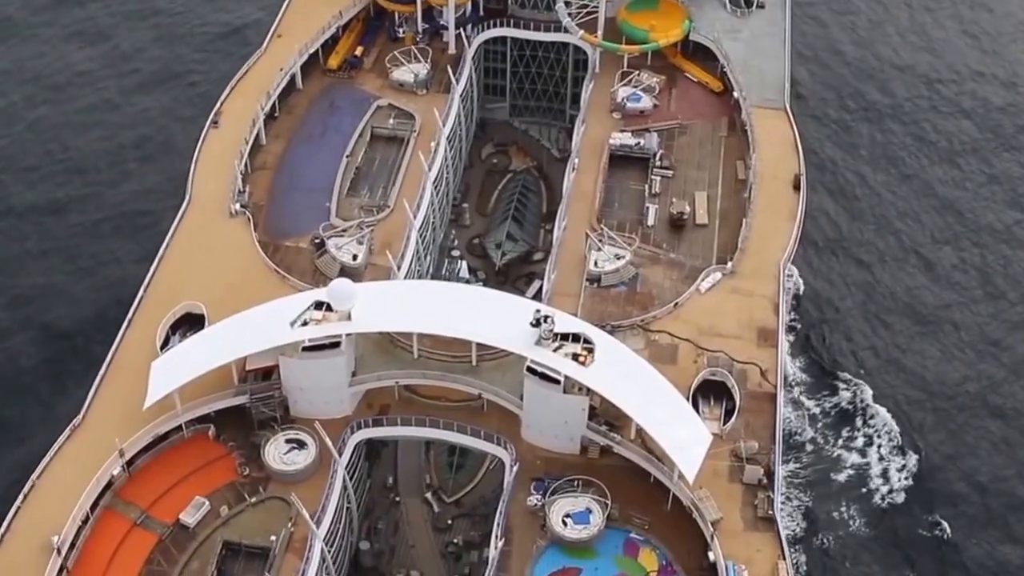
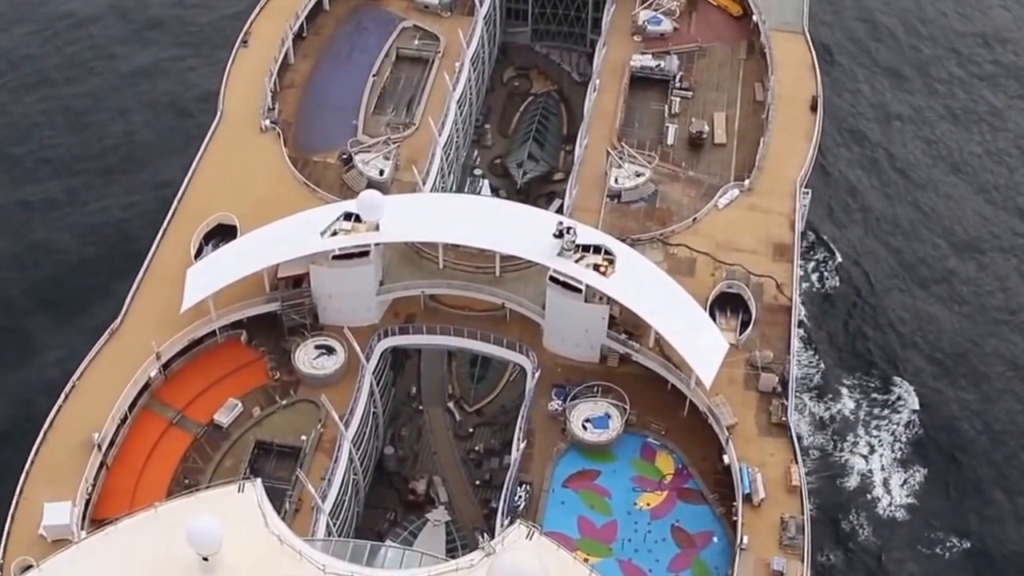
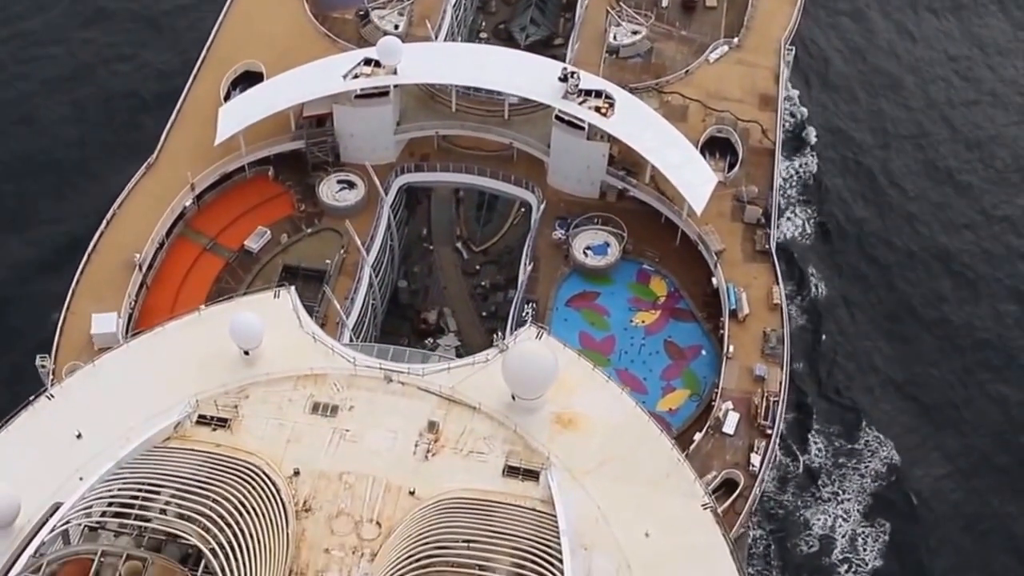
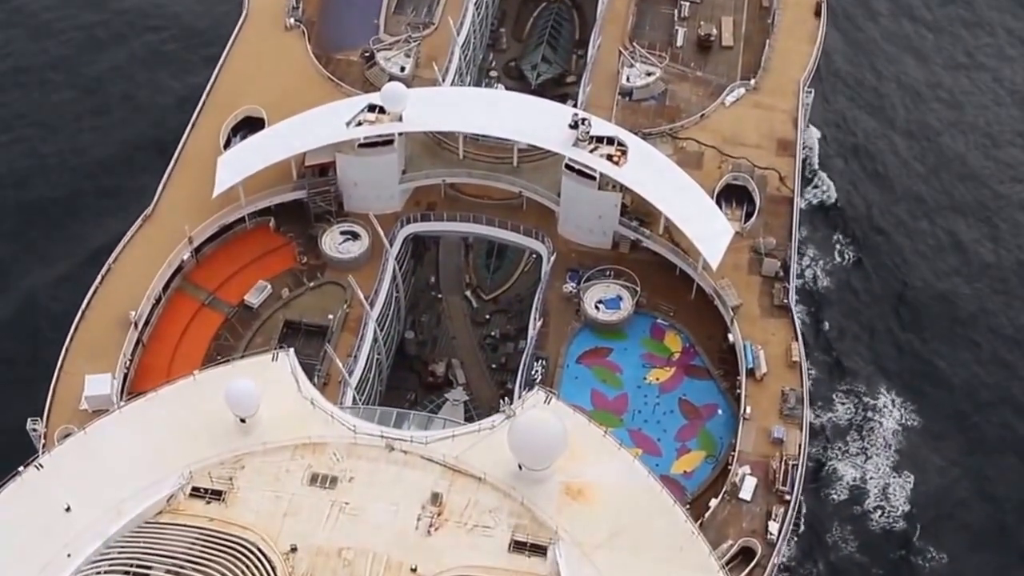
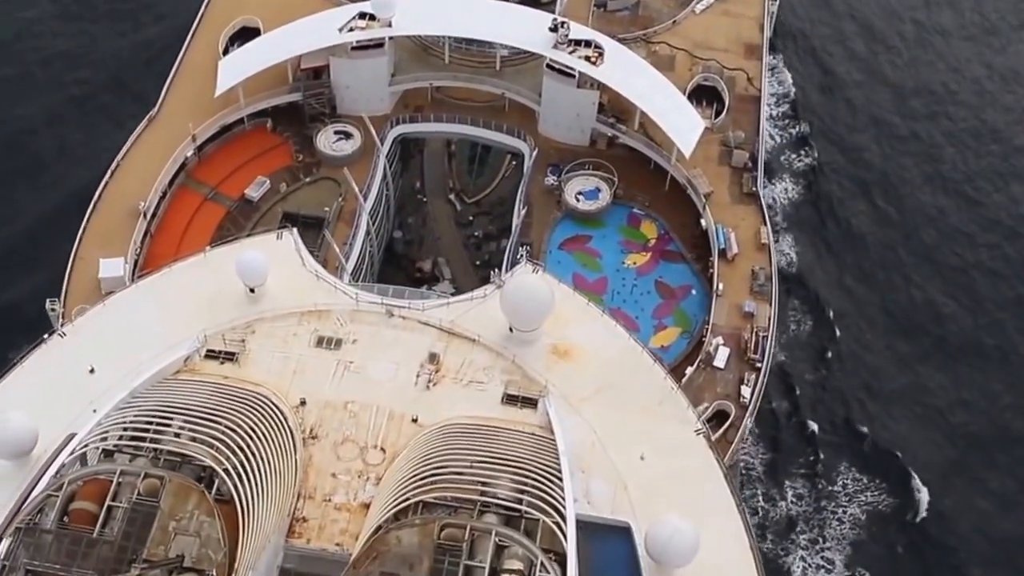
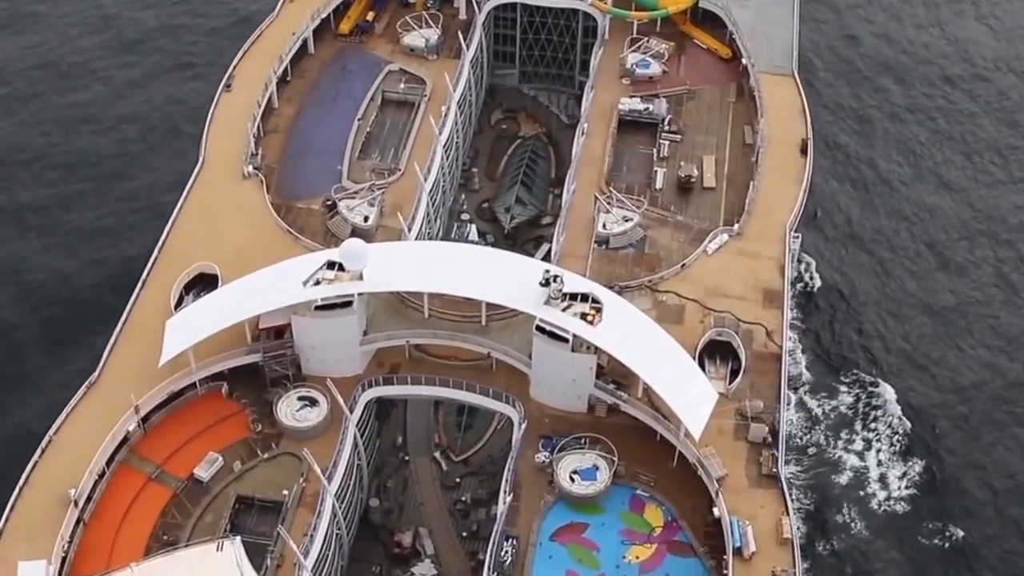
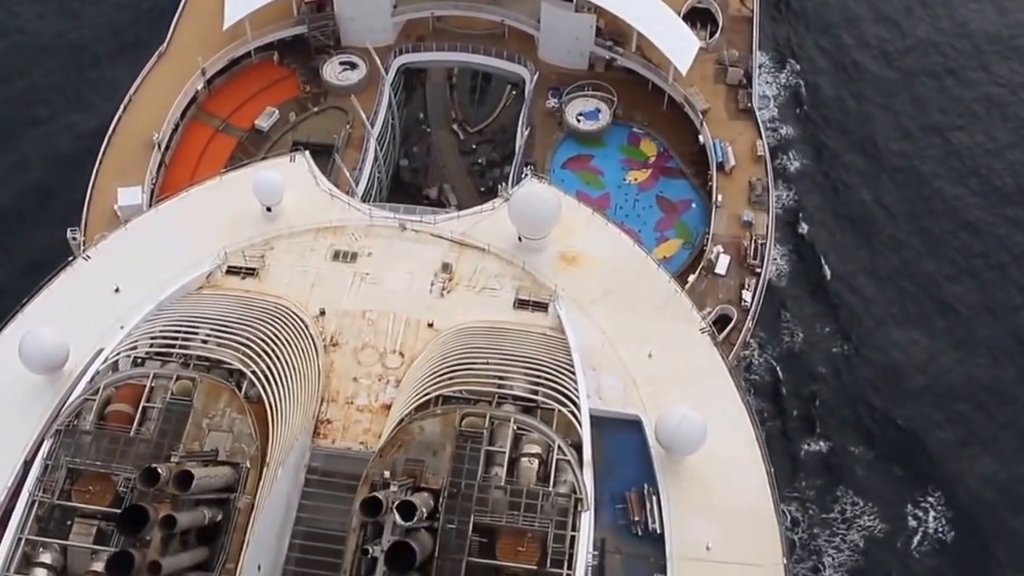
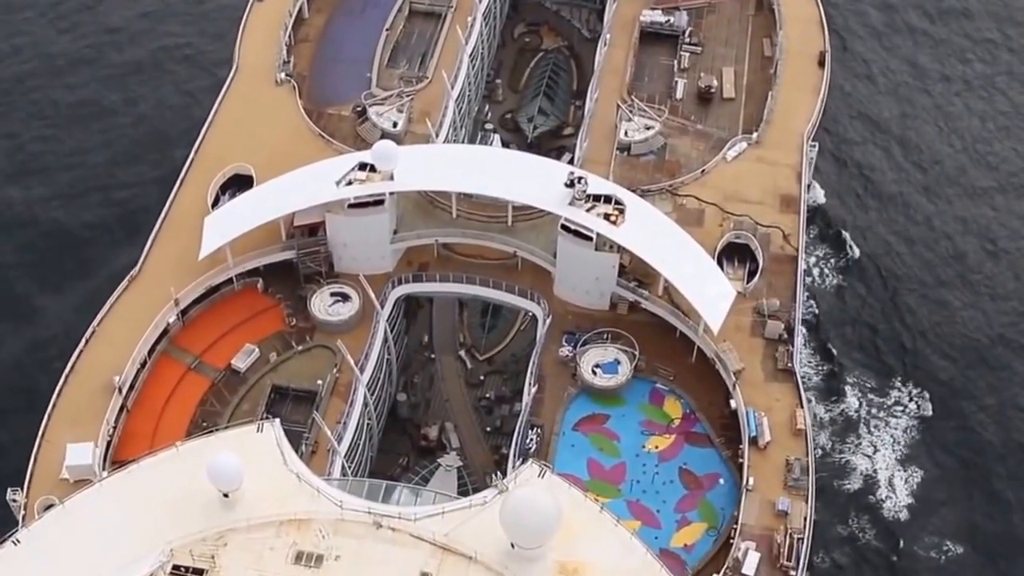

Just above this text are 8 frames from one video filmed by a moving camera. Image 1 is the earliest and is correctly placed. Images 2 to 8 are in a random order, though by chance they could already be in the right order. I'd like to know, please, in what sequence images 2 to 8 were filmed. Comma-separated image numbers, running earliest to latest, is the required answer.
6, 2, 8, 4, 3, 5, 7
